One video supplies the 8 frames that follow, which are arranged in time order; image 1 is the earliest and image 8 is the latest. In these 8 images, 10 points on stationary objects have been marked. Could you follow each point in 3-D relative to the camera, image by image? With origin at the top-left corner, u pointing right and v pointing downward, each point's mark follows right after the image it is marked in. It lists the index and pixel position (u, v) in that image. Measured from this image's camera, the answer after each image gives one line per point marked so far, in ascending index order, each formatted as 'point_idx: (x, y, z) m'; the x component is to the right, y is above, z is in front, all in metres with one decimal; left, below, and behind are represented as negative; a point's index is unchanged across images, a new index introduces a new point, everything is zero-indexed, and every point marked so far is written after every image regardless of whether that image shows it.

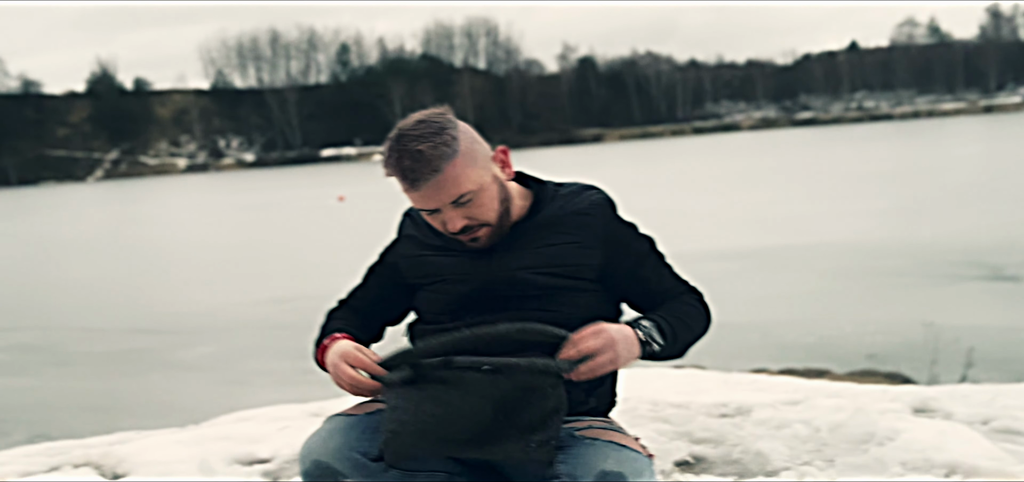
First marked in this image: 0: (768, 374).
0: (+1.5, -0.8, +6.2) m
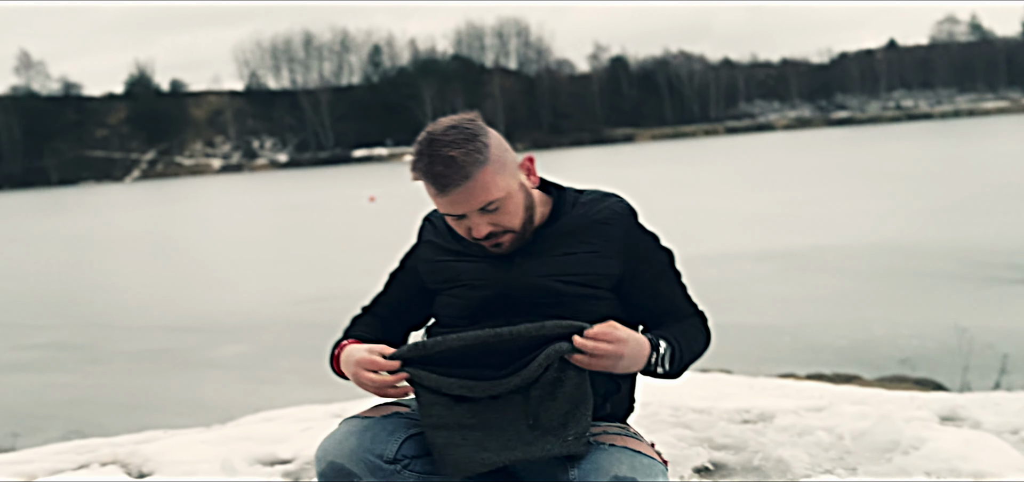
0: (+1.6, -0.8, +6.2) m
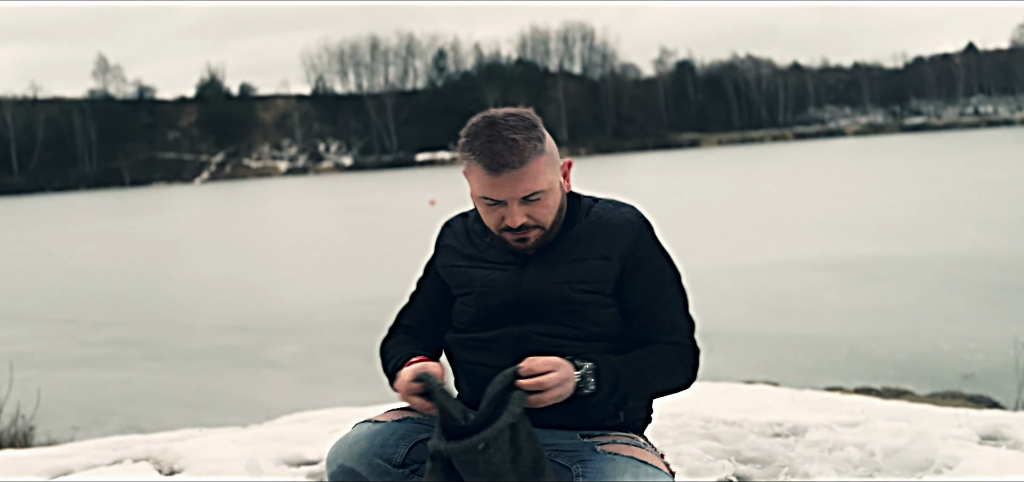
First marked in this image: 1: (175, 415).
0: (+1.8, -0.9, +6.0) m
1: (-2.1, -1.1, +6.6) m
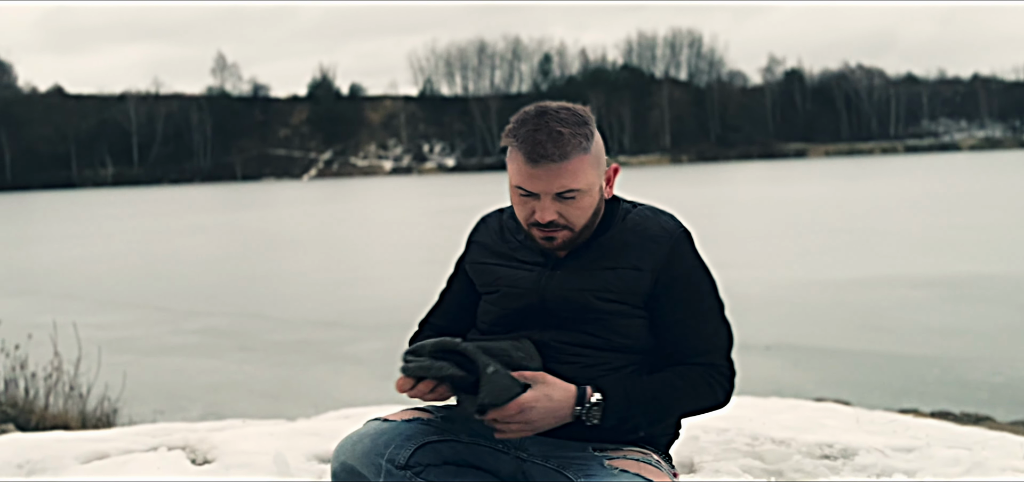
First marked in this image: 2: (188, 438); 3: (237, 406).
0: (+2.2, -1.0, +5.8) m
1: (-1.7, -1.0, +6.8) m
2: (-1.3, -0.8, +4.3) m
3: (-1.7, -1.0, +6.7) m
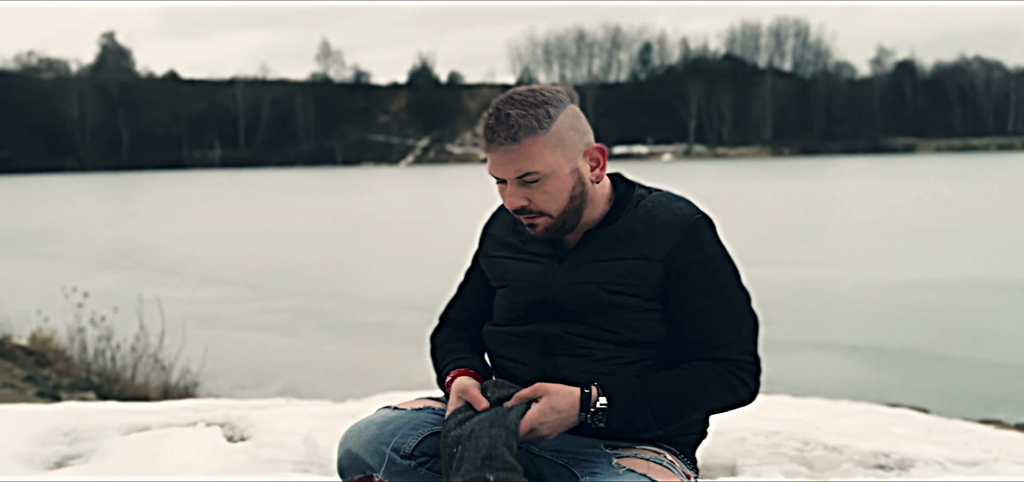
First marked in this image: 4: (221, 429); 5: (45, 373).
0: (+2.5, -1.0, +5.5) m
1: (-1.2, -0.9, +7.0) m
2: (-1.2, -0.7, +4.4) m
3: (-1.3, -0.9, +6.9) m
4: (-1.2, -0.7, +4.2) m
5: (-2.7, -0.7, +6.1) m
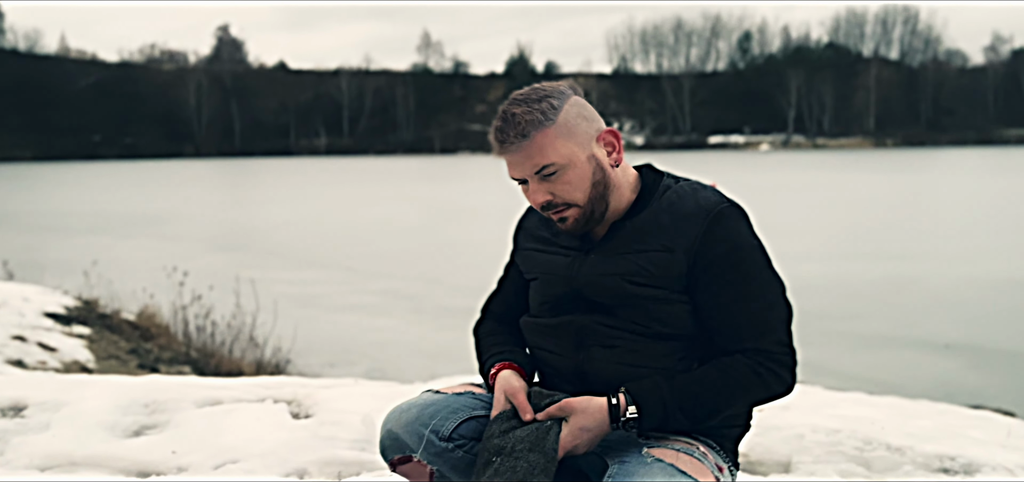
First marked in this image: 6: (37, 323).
0: (+2.8, -1.0, +5.4) m
1: (-0.7, -0.8, +7.2) m
2: (-0.9, -0.7, +4.6) m
3: (-0.8, -0.8, +7.2) m
4: (-0.9, -0.7, +4.5) m
5: (-2.2, -0.6, +6.5) m
6: (-2.7, -0.5, +6.1) m
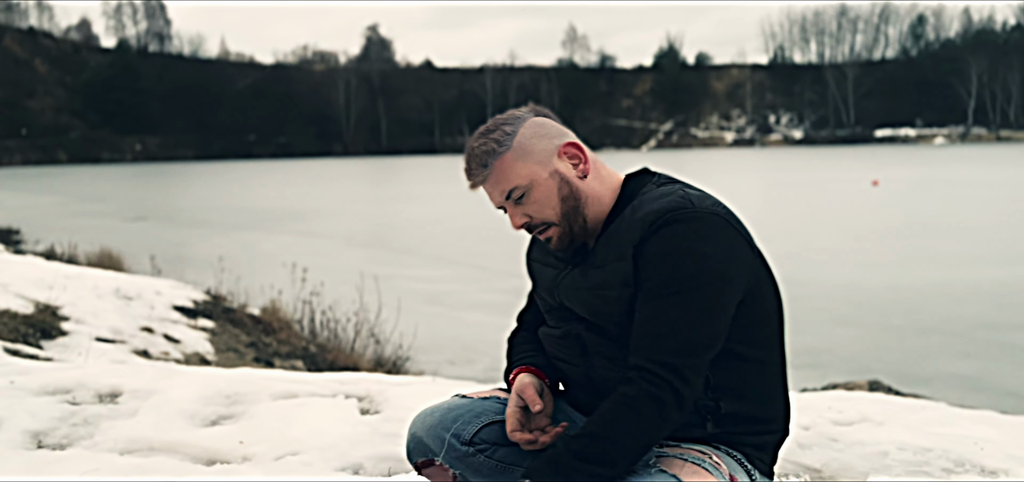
0: (+3.2, -1.0, +4.7) m
1: (+0.1, -0.8, +7.2) m
2: (-0.6, -0.7, +4.7) m
3: (0.0, -0.8, +7.1) m
4: (-0.7, -0.7, +4.5) m
5: (-1.5, -0.6, +6.7) m
6: (-2.1, -0.4, +6.4) m
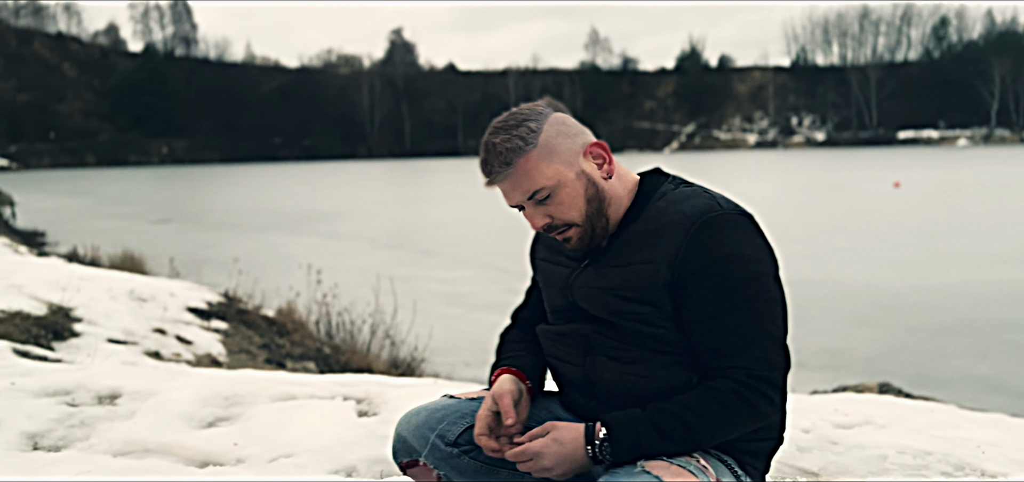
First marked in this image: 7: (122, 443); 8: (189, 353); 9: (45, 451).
0: (+3.2, -1.0, +4.6) m
1: (+0.2, -0.8, +7.2) m
2: (-0.6, -0.7, +4.7) m
3: (+0.1, -0.9, +7.1) m
4: (-0.7, -0.7, +4.5) m
5: (-1.5, -0.6, +6.8) m
6: (-2.0, -0.5, +6.5) m
7: (-1.4, -0.7, +3.9) m
8: (-1.8, -0.6, +5.9) m
9: (-1.6, -0.7, +3.7) m
